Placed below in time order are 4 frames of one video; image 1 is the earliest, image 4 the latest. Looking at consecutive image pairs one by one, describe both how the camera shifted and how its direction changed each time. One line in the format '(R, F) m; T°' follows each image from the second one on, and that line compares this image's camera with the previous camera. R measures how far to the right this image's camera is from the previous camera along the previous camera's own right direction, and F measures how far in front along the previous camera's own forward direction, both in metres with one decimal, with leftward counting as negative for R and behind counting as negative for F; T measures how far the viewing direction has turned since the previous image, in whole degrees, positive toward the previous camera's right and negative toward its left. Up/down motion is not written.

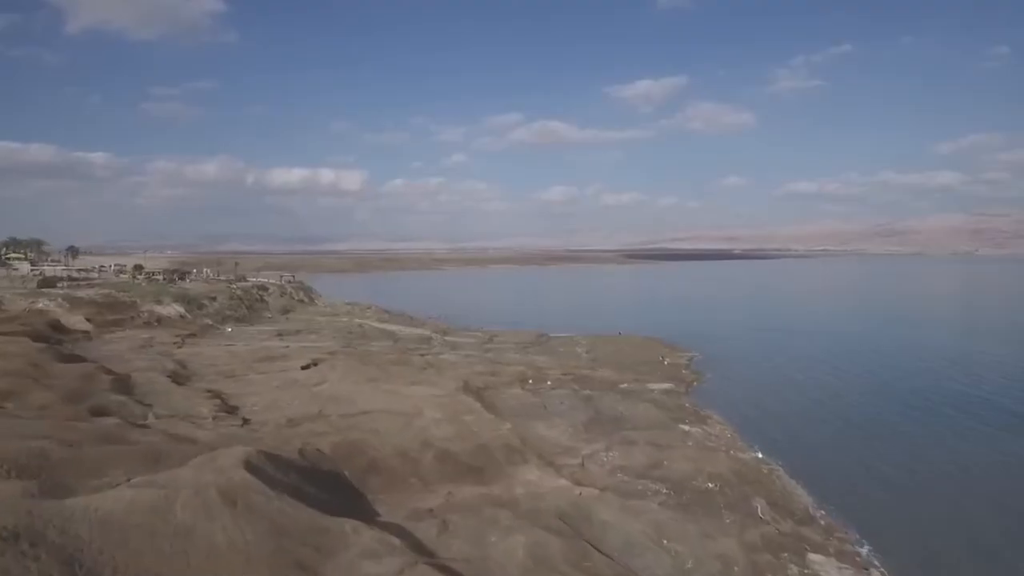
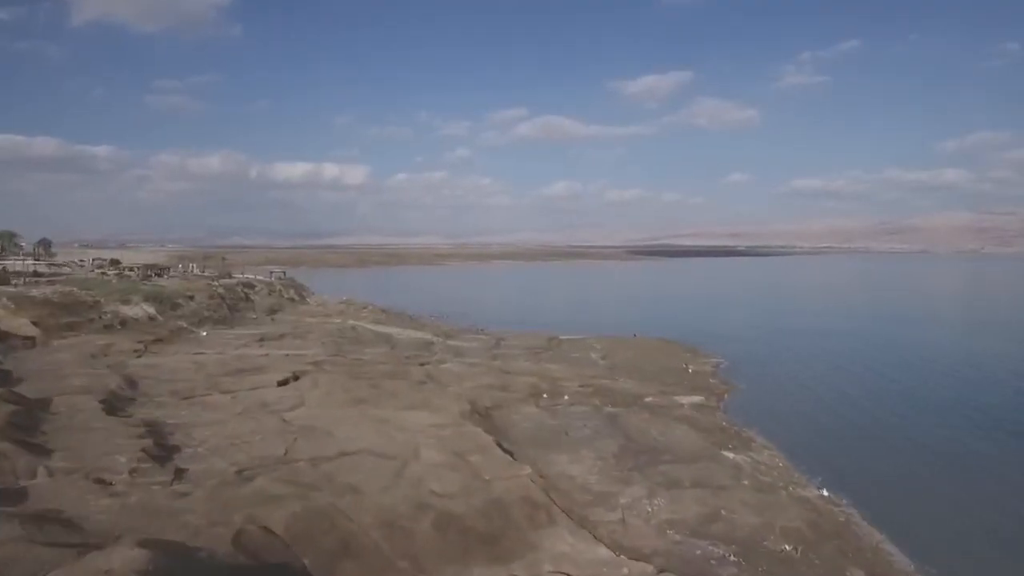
(-0.3, +3.2) m; 0°
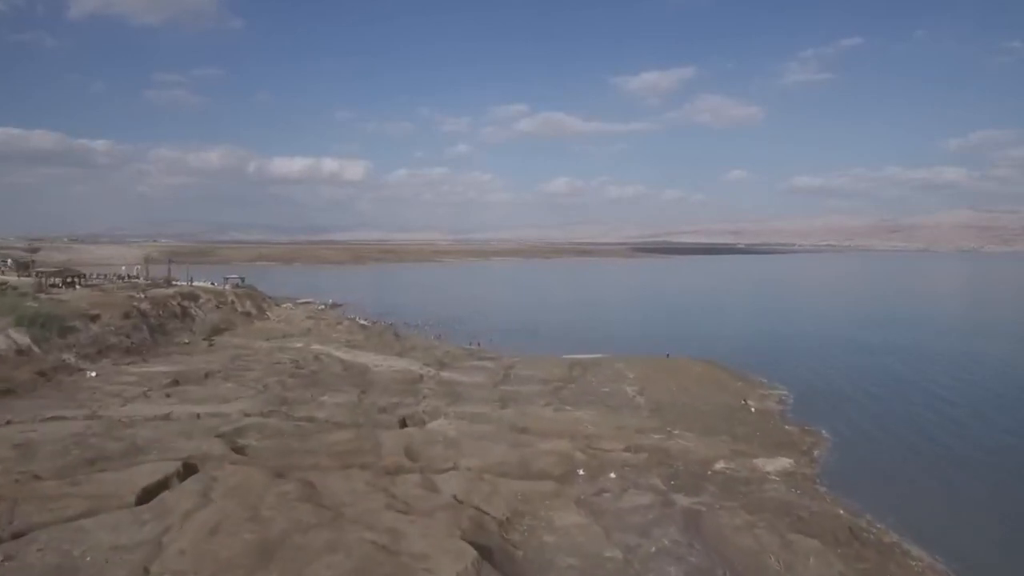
(-0.4, +7.2) m; 0°
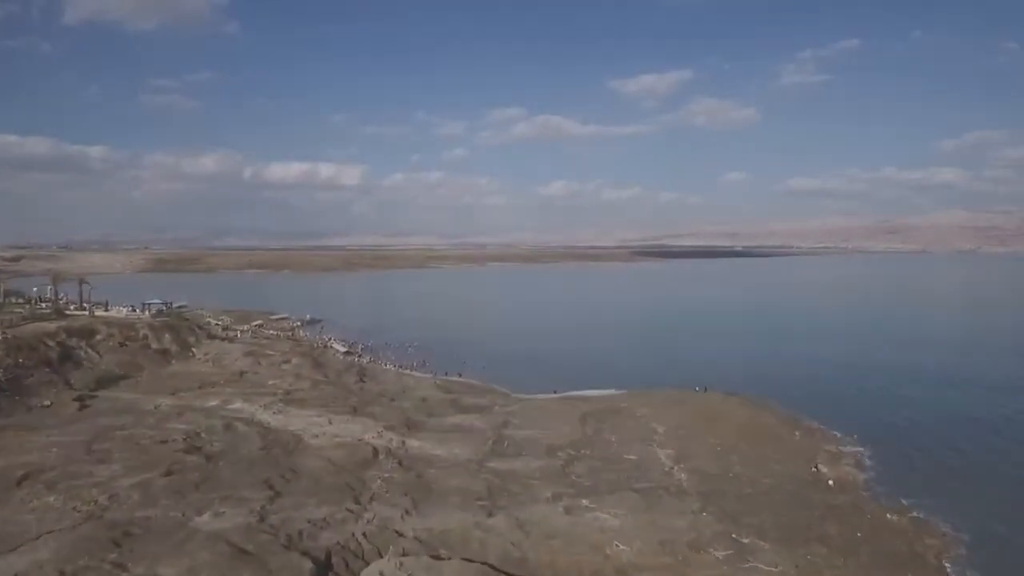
(+0.2, +6.6) m; 0°
